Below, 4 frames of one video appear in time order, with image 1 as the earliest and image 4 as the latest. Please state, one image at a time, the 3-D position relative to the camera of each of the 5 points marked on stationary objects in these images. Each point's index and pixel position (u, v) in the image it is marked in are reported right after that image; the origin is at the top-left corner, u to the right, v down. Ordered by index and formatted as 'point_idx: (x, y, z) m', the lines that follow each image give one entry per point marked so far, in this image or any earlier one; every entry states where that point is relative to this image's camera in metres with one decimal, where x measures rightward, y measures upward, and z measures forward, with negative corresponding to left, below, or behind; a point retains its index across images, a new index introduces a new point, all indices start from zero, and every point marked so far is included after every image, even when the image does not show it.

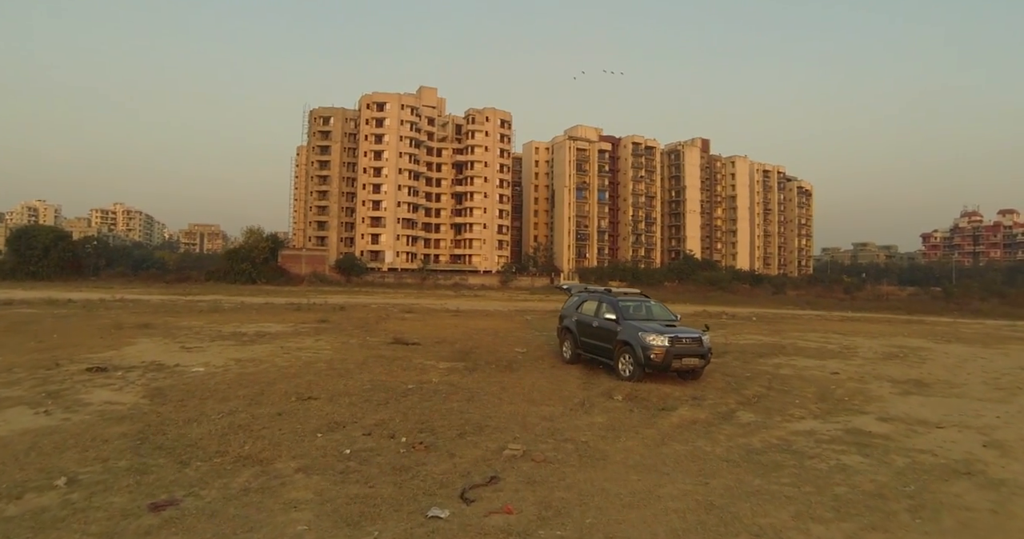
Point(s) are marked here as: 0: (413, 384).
0: (-1.7, -2.0, +9.3) m
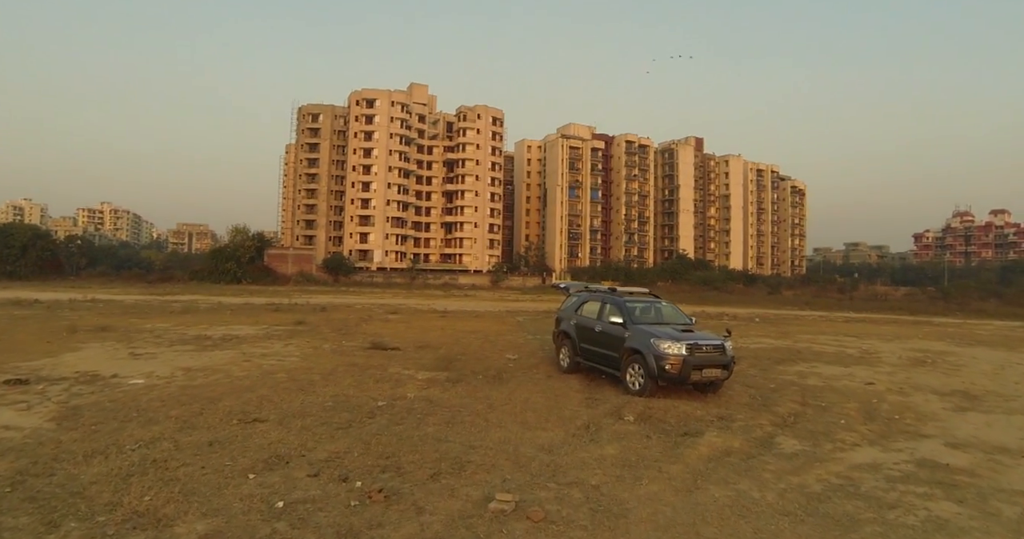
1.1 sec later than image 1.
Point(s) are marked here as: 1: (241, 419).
0: (-1.9, -1.9, +7.8) m
1: (-3.5, -2.0, +7.0) m
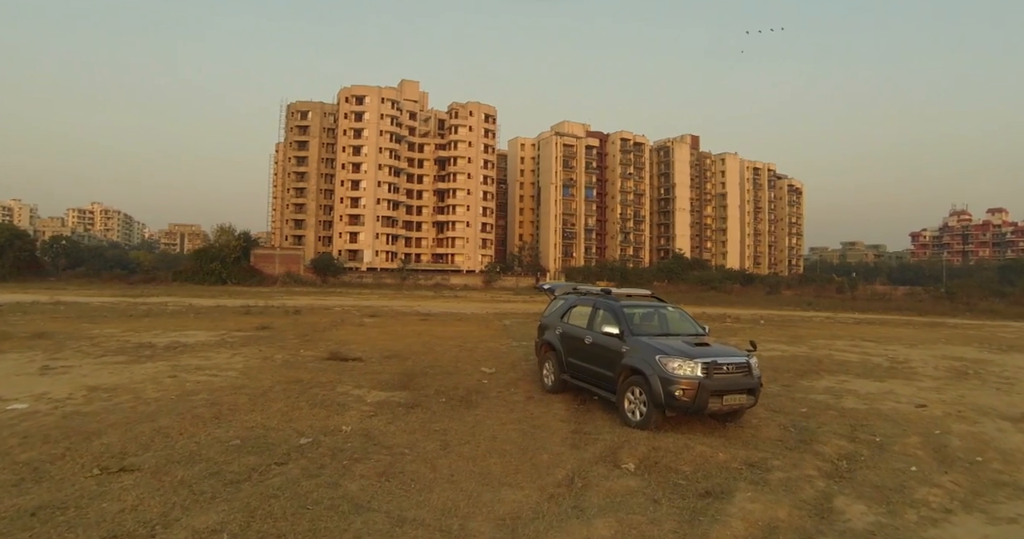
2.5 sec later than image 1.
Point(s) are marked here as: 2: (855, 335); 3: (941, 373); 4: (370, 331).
0: (-2.3, -1.9, +6.0) m
1: (-3.9, -1.9, +5.2) m
2: (+12.2, -2.3, +19.1) m
3: (+8.6, -2.1, +10.8) m
4: (-4.6, -2.0, +17.5) m
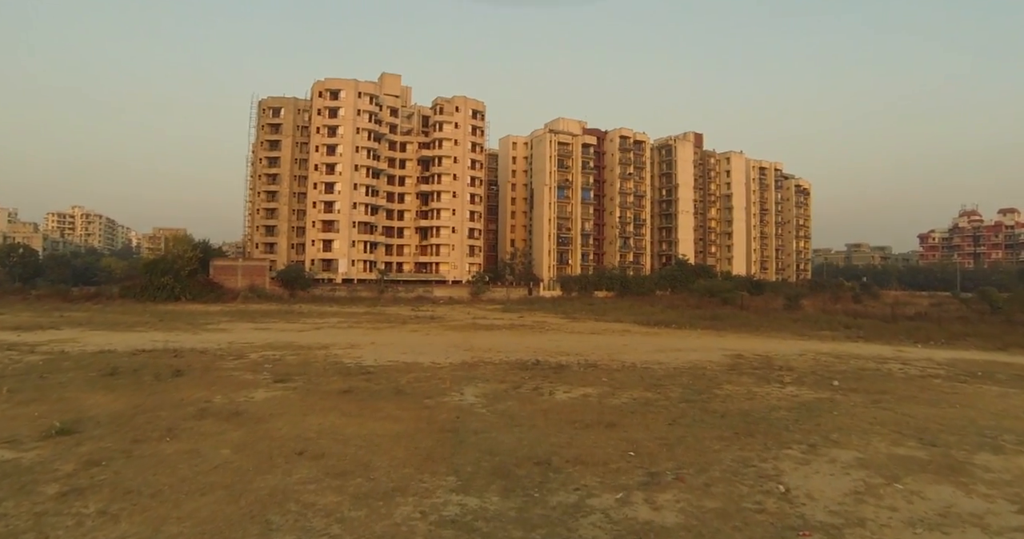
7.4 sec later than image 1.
0: (-3.1, -3.2, -0.9) m
1: (-4.8, -3.2, -1.7) m
2: (+11.3, -3.6, +12.3) m
3: (+7.8, -3.3, +4.0) m
4: (-5.5, -3.3, +10.6) m
